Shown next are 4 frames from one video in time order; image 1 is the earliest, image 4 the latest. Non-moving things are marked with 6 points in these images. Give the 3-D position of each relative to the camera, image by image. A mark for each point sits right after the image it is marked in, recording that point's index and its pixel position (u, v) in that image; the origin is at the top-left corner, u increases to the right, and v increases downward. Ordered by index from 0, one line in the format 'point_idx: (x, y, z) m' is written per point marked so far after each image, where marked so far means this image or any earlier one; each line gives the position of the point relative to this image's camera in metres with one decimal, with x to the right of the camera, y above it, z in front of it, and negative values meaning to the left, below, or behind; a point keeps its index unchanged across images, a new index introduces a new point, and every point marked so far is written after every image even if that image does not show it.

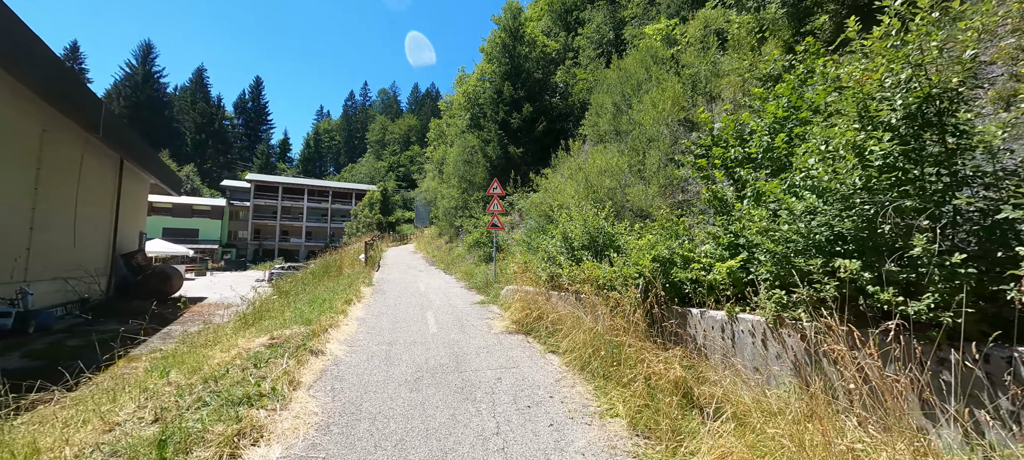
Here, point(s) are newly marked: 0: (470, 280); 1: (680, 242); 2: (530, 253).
0: (-1.4, -1.6, +12.5) m
1: (+2.4, -0.2, +5.5) m
2: (+0.5, -0.6, +9.8) m
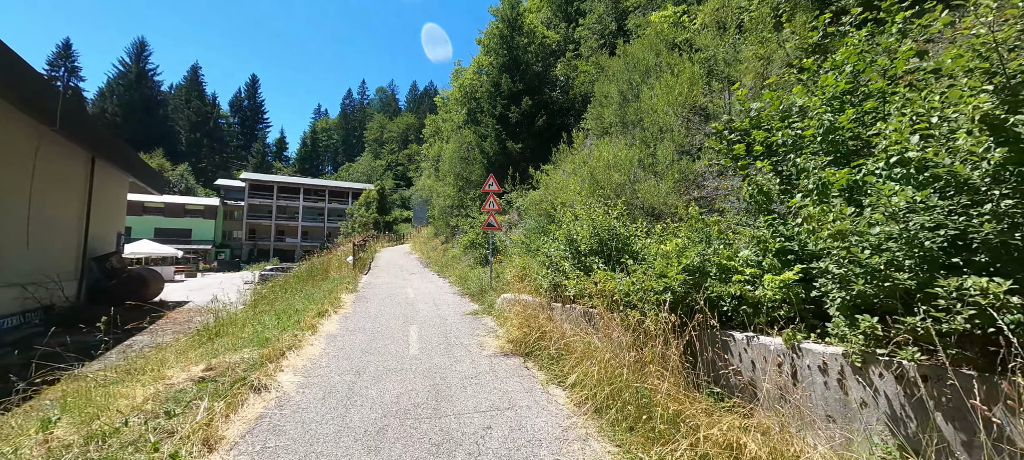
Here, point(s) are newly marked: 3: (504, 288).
0: (-1.4, -1.6, +11.4) m
1: (+2.3, -0.2, +4.5) m
2: (+0.4, -0.6, +8.8) m
3: (-0.2, -1.4, +9.1) m
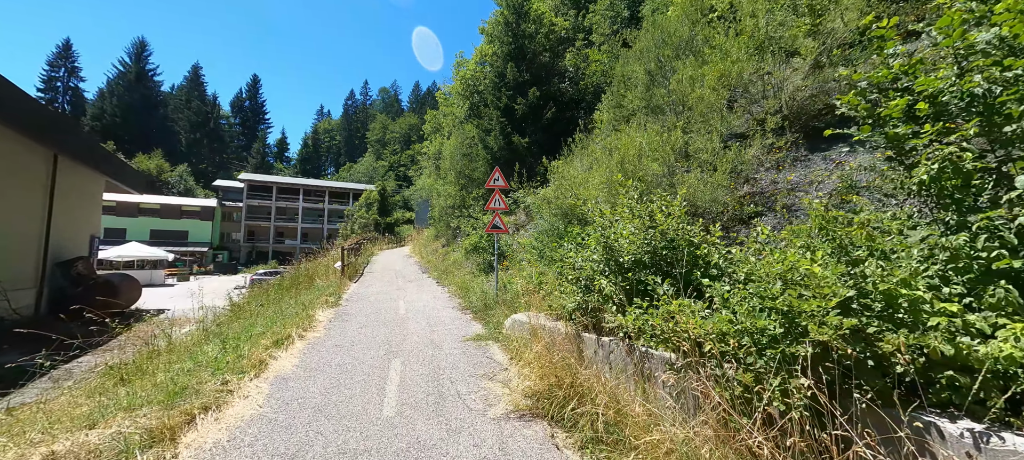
0: (-1.2, -1.7, +9.8) m
1: (+2.5, -0.2, +2.8) m
2: (+0.6, -0.7, +7.1) m
3: (0.0, -1.5, +7.4) m
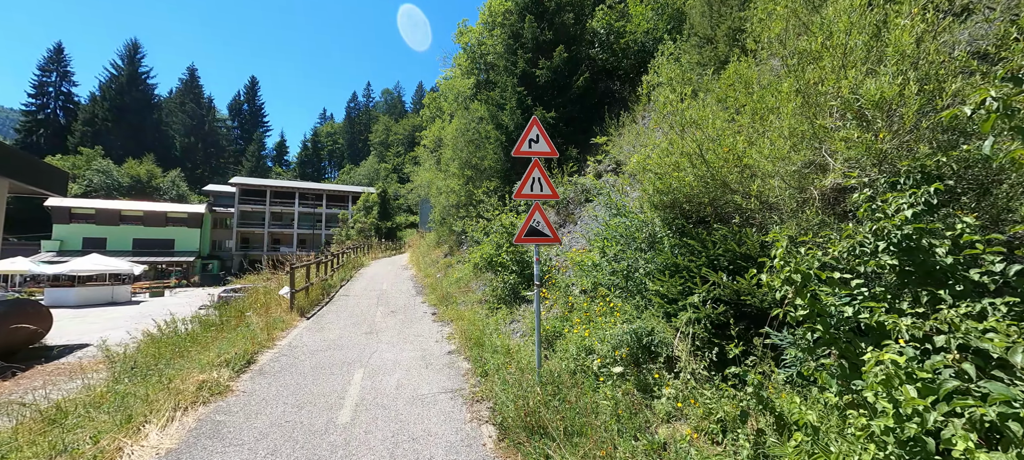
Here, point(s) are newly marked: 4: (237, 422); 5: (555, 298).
0: (-0.5, -1.8, +5.3) m
1: (+3.1, -0.2, -1.8) m
2: (+1.3, -0.7, +2.5) m
3: (+0.7, -1.5, +2.9) m
4: (-2.7, -1.9, +3.9) m
5: (+0.7, -1.0, +6.3) m
